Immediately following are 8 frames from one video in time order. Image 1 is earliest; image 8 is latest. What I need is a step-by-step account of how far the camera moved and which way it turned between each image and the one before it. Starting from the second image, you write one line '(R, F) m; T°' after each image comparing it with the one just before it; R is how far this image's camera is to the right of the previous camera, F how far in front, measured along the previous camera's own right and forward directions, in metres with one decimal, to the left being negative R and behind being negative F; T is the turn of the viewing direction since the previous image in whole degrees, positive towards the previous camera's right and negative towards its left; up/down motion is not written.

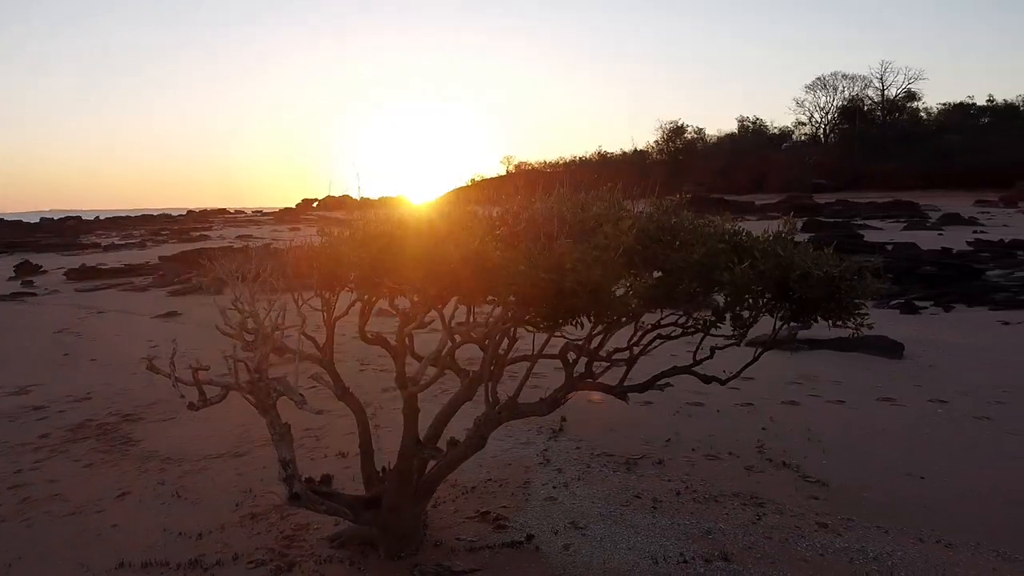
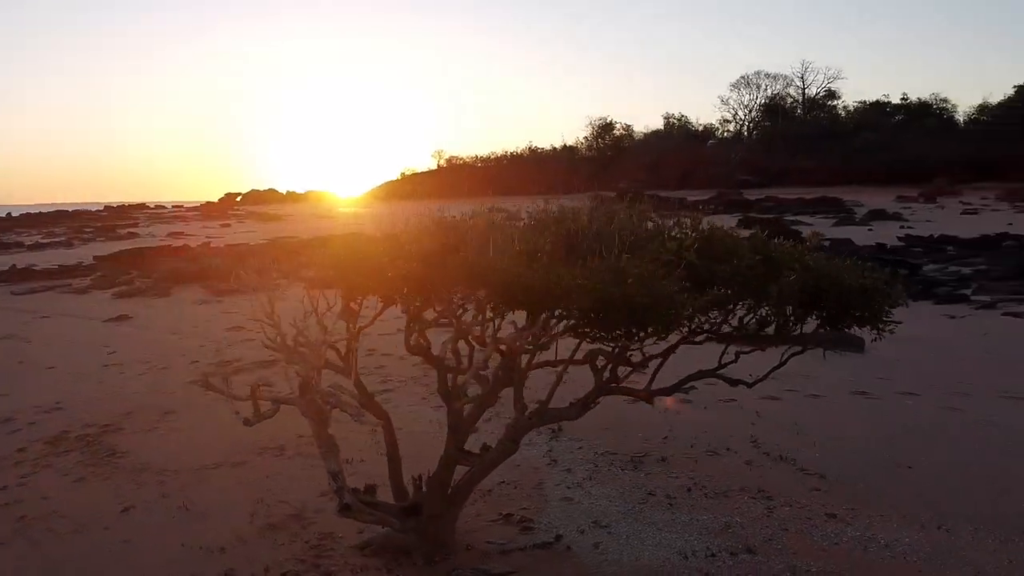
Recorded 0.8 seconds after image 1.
(-0.5, -0.1) m; +6°
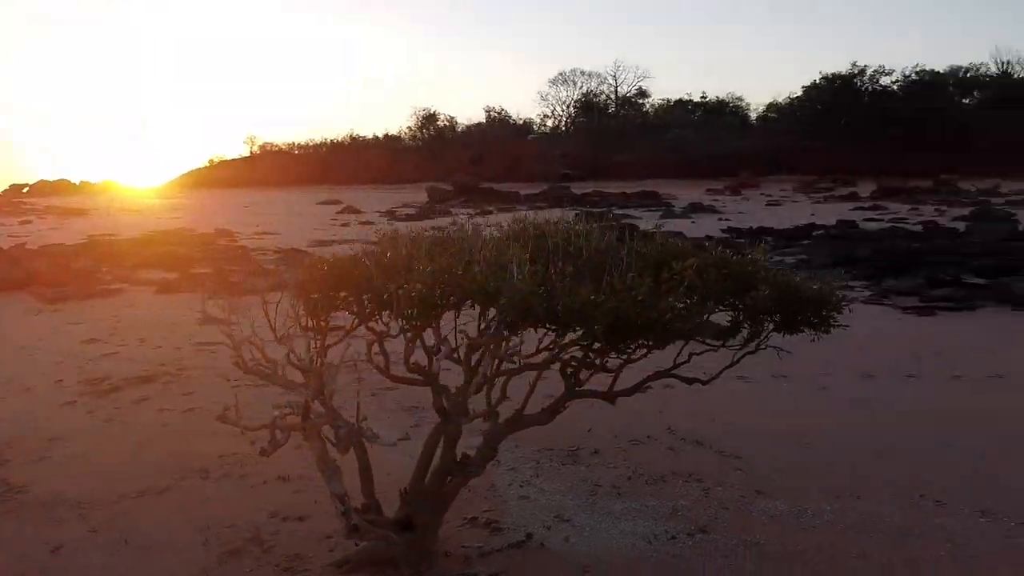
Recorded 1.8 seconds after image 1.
(-0.8, -0.1) m; +13°
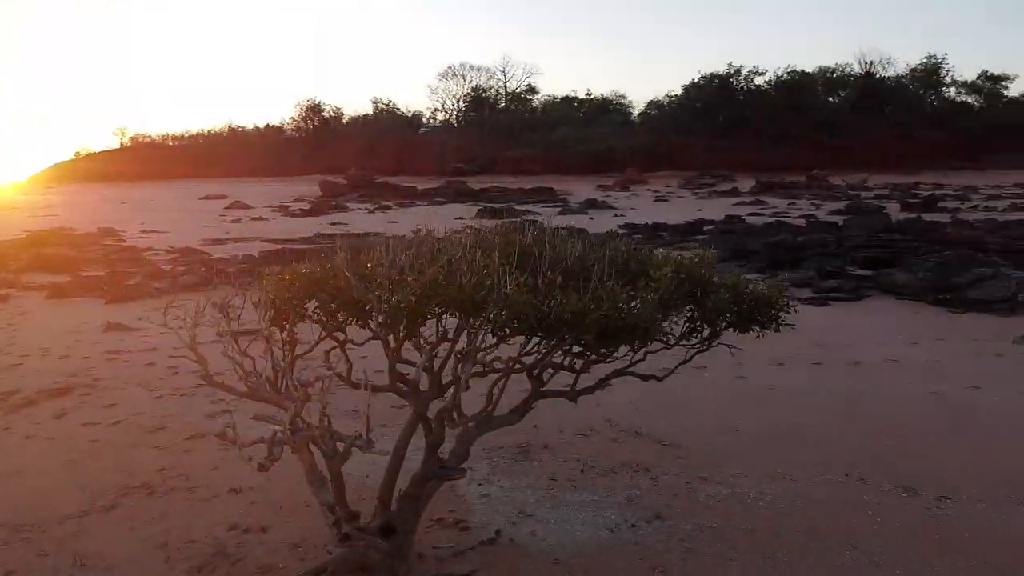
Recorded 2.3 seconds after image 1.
(-0.5, -0.1) m; +8°
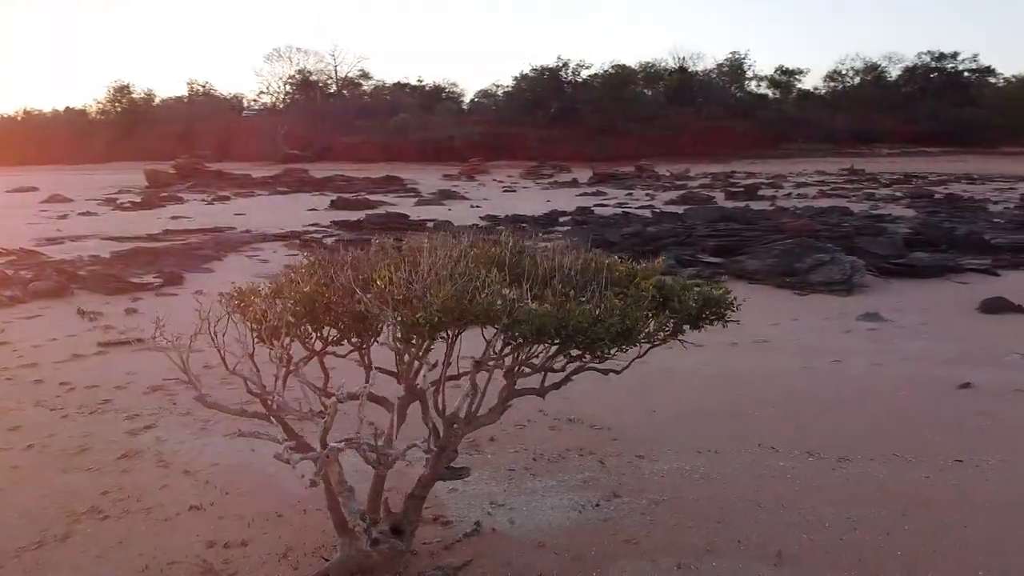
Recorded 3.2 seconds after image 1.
(-0.9, -0.2) m; +13°
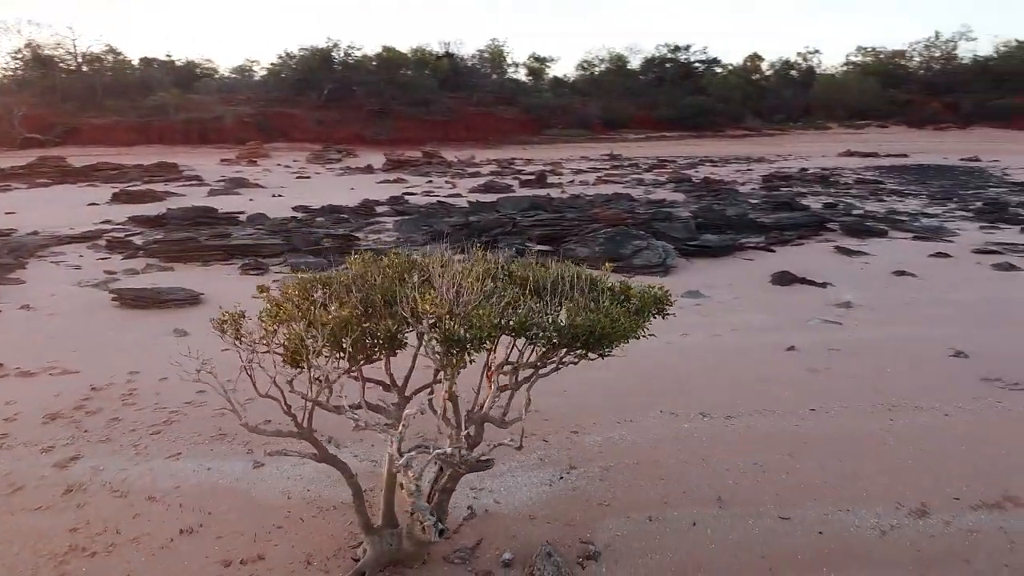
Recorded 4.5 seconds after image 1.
(-1.6, -0.4) m; +18°
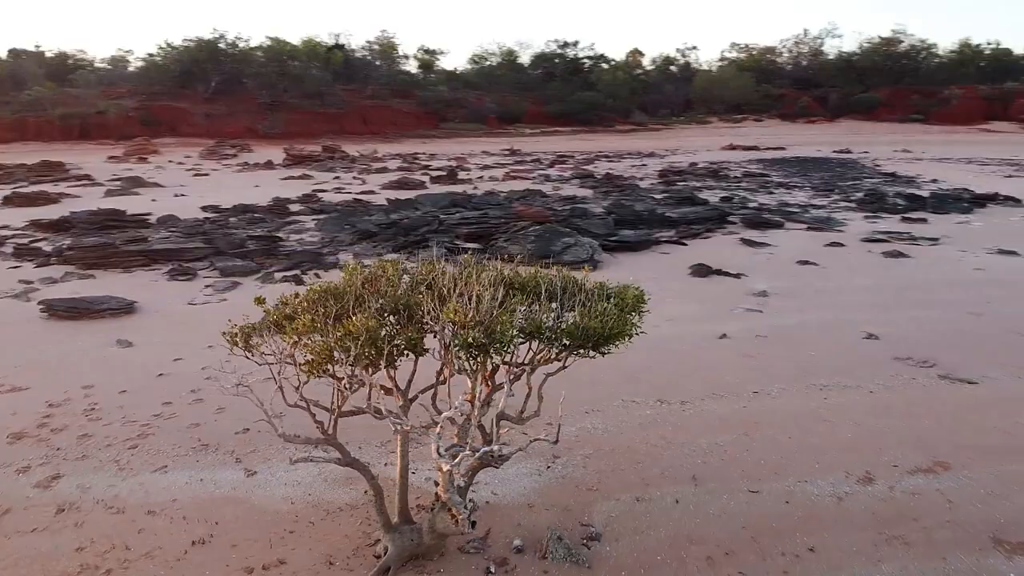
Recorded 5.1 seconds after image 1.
(-0.8, -0.3) m; +8°
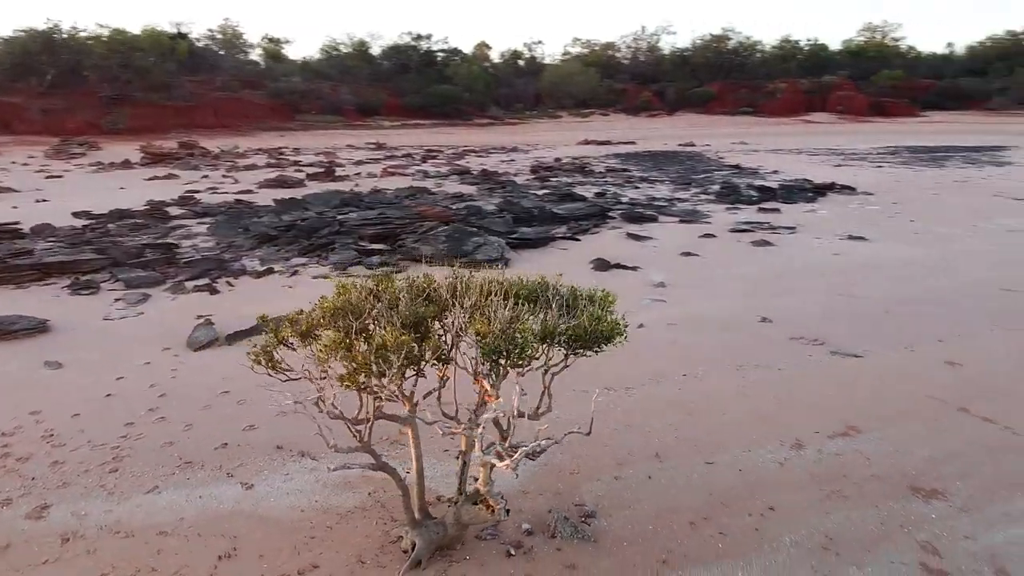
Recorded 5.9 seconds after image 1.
(-1.2, -0.4) m; +11°
